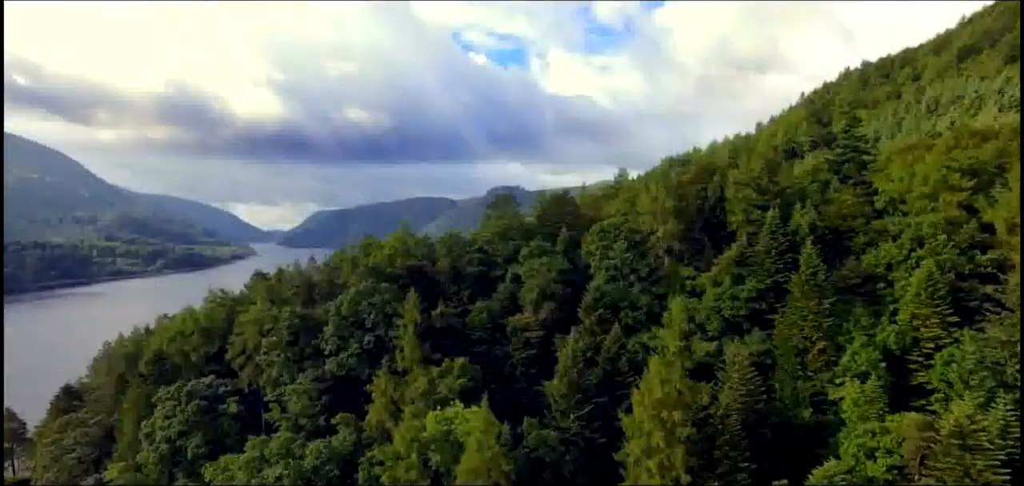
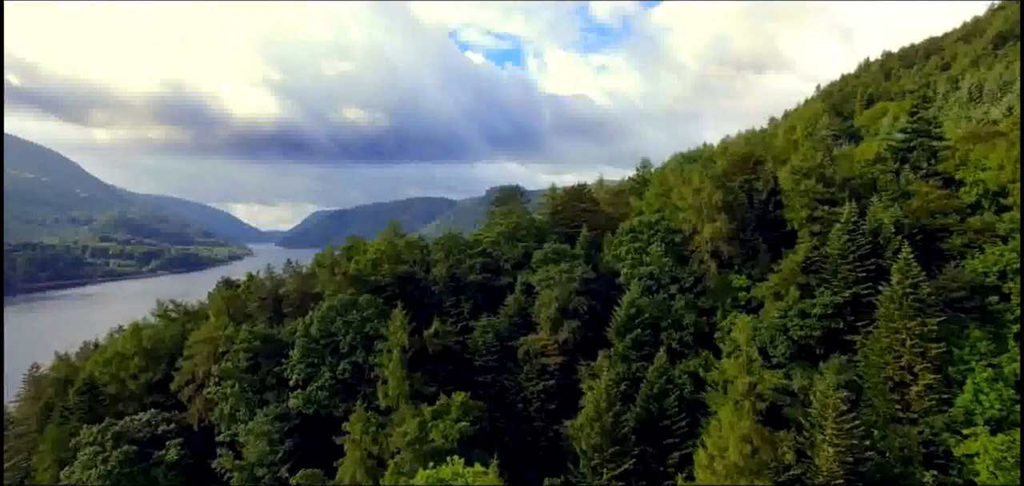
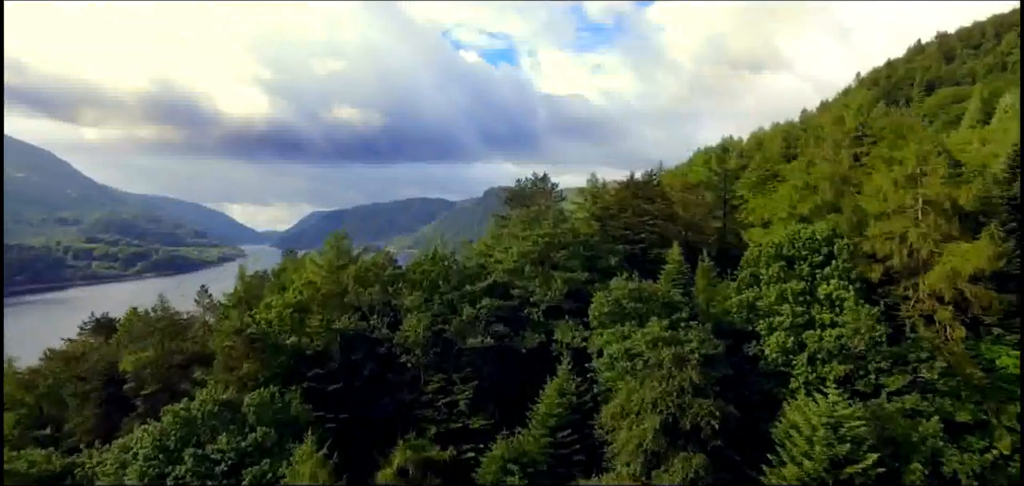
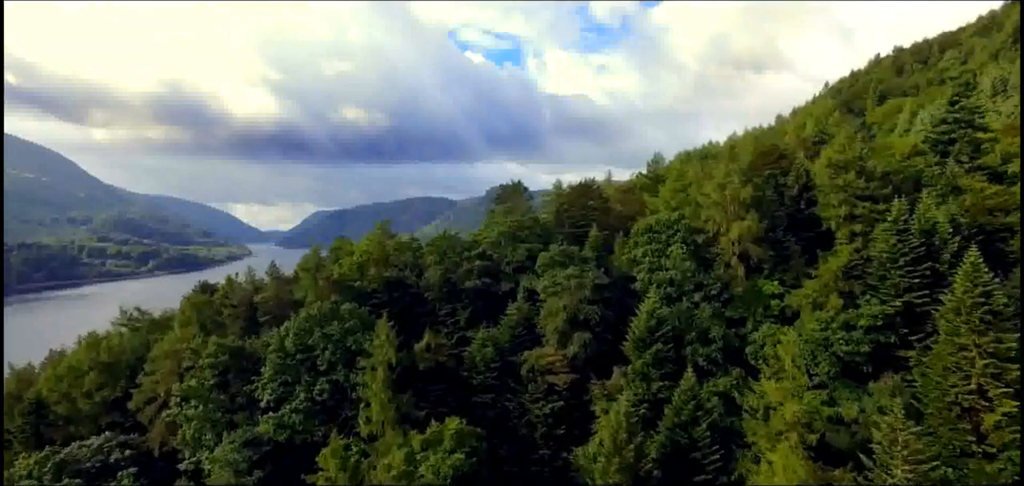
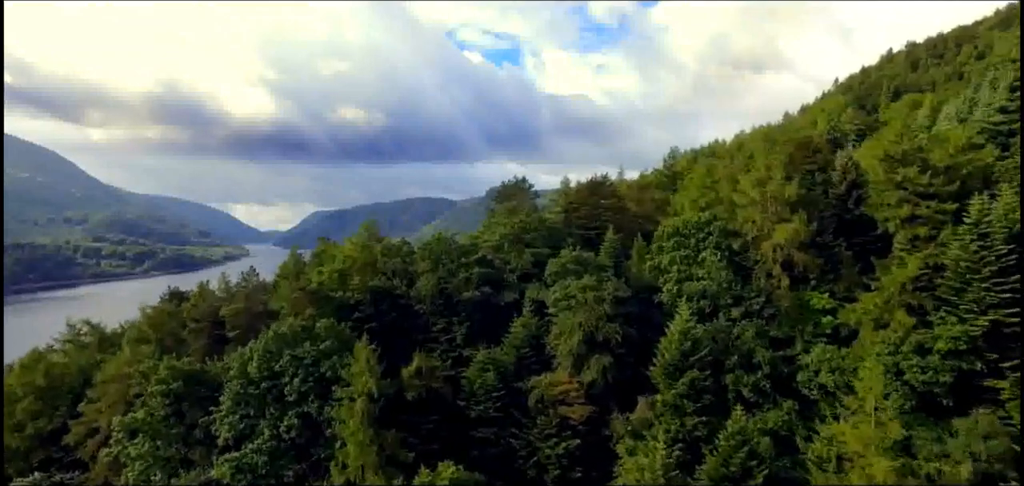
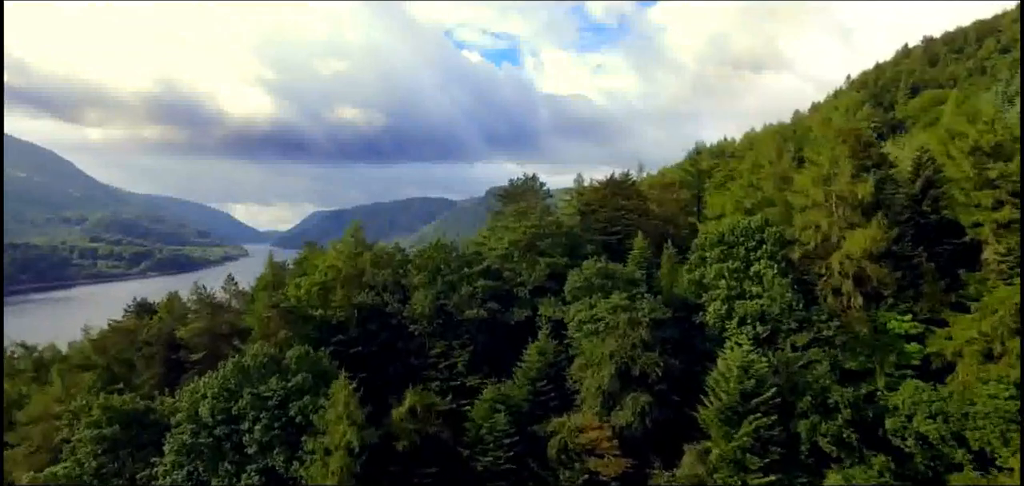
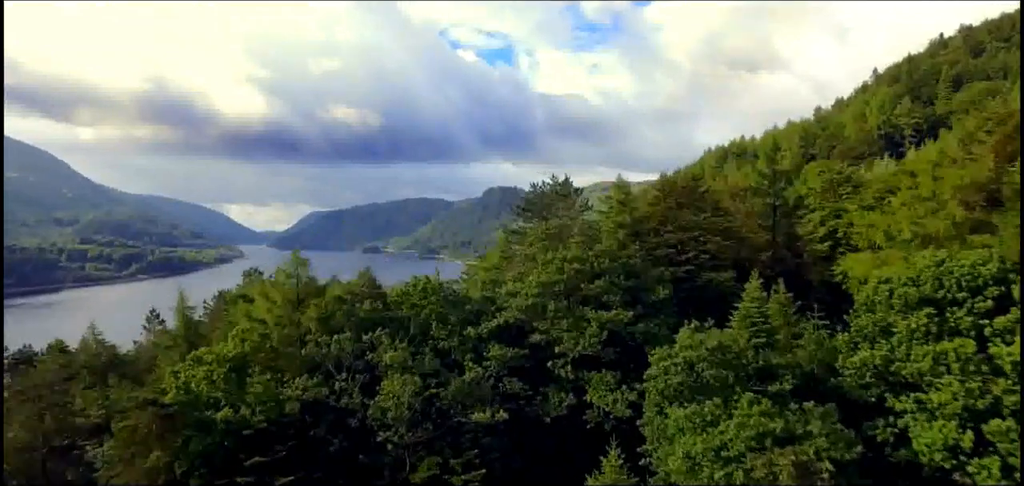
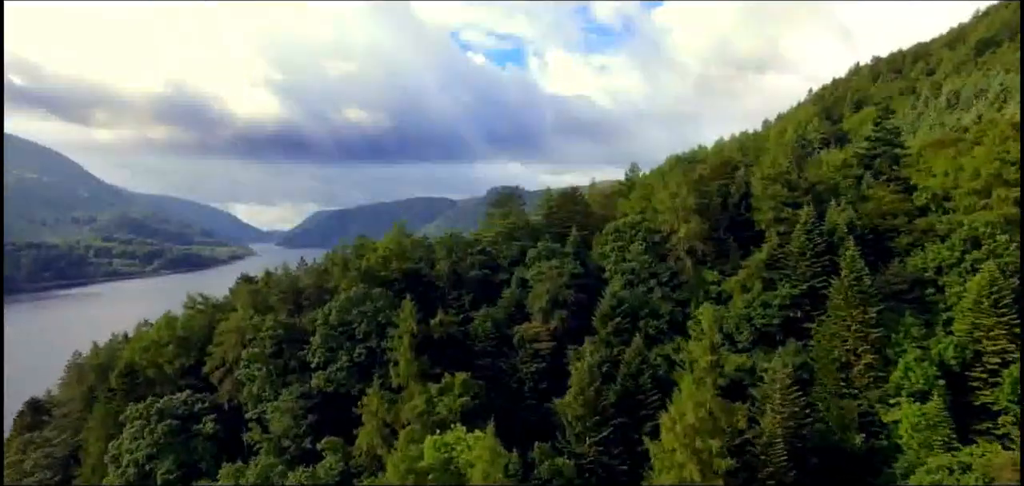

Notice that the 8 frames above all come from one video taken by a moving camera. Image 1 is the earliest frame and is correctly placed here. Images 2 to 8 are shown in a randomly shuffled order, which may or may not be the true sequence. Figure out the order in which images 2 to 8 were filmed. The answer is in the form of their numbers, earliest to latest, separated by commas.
8, 2, 4, 5, 6, 3, 7
